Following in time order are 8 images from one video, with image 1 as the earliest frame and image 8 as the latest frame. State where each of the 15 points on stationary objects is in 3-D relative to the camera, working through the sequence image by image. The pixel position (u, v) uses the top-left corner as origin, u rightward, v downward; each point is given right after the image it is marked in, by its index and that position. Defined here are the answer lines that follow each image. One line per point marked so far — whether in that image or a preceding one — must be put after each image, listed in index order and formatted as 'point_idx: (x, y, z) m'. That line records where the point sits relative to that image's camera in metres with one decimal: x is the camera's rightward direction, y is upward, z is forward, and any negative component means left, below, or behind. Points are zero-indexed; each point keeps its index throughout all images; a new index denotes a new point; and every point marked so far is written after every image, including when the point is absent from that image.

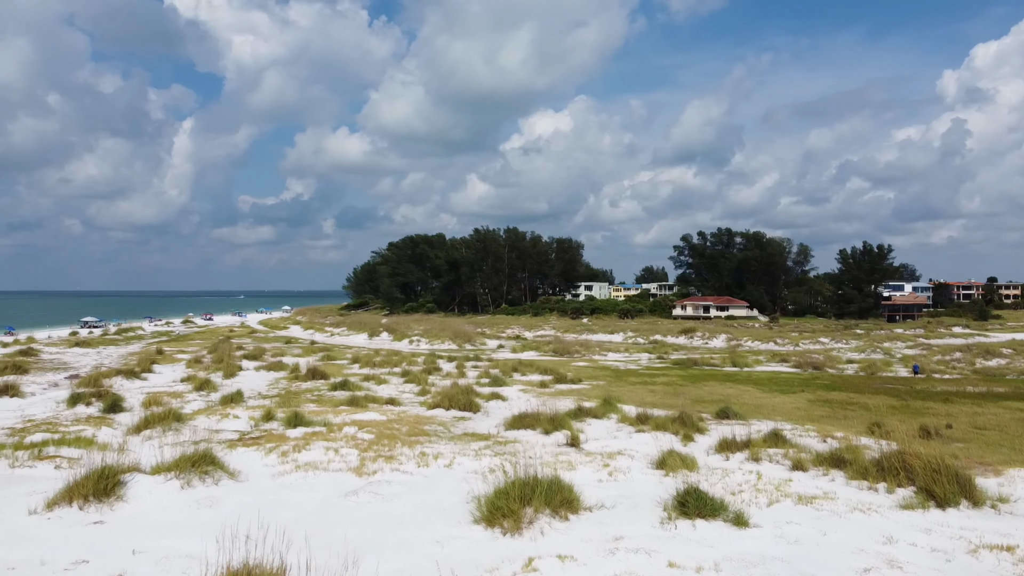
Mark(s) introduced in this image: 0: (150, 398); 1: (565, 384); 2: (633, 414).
0: (-6.0, -1.8, +13.4) m
1: (+1.1, -1.9, +16.1) m
2: (+1.8, -1.8, +11.7) m
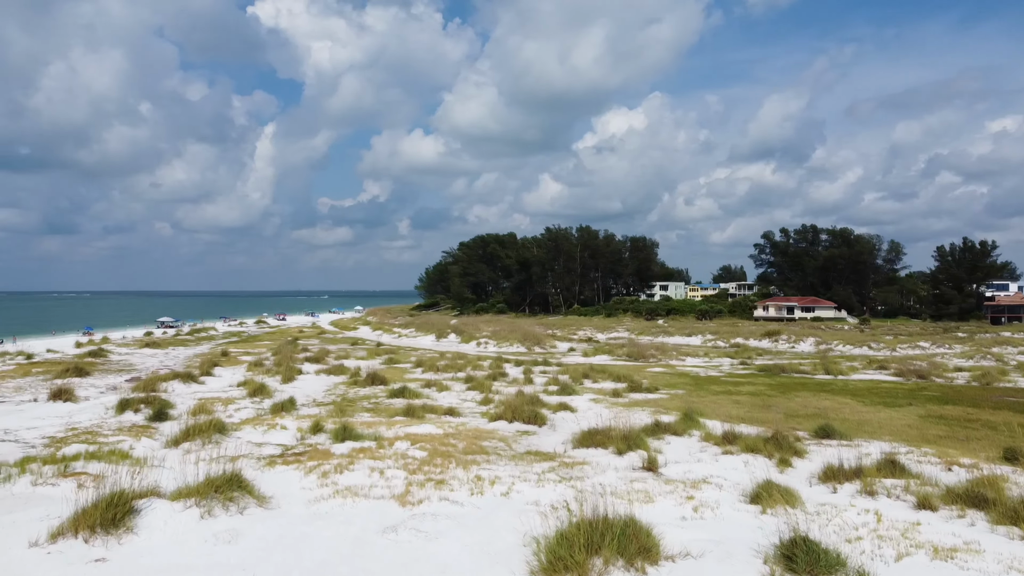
0: (-4.9, -1.9, +12.7) m
1: (+2.4, -1.9, +14.8) m
2: (+2.7, -1.8, +10.4) m
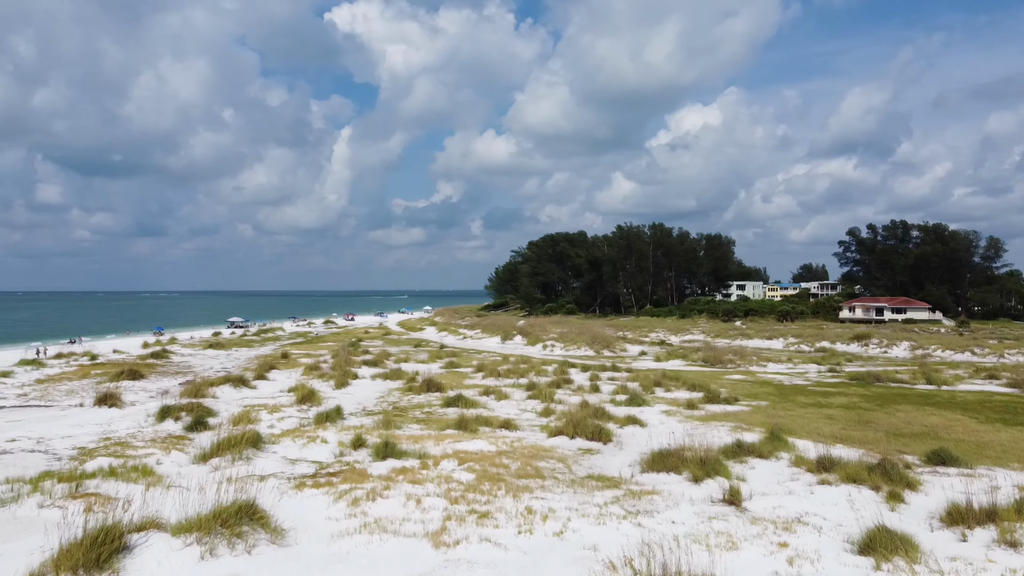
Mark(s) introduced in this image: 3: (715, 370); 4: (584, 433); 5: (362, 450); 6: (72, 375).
0: (-4.0, -1.9, +12.0) m
1: (+3.4, -1.9, +13.4) m
2: (+3.3, -1.9, +9.0) m
3: (+4.8, -1.9, +19.1) m
4: (+0.9, -1.9, +10.6) m
5: (-1.8, -1.9, +9.6) m
6: (-9.8, -1.9, +18.0) m
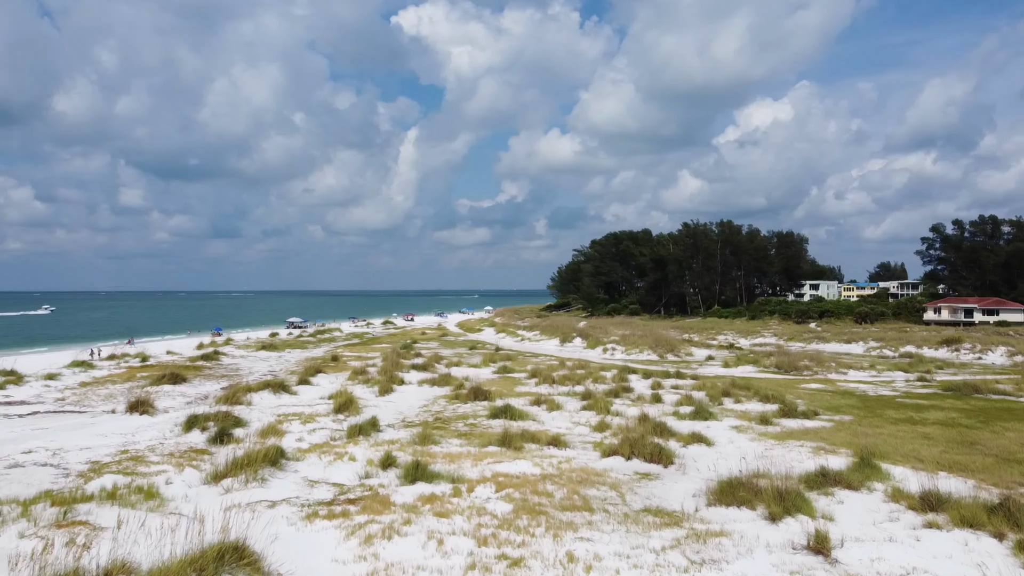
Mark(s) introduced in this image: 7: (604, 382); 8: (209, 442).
0: (-3.3, -1.9, +11.2) m
1: (+4.2, -1.9, +12.0) m
2: (+3.8, -1.9, +7.6) m
3: (+6.0, -1.9, +17.5) m
4: (+1.5, -1.9, +9.4) m
5: (-1.3, -1.9, +8.6) m
6: (-8.6, -2.0, +17.6) m
7: (+1.8, -1.9, +16.3) m
8: (-3.9, -2.0, +10.3) m
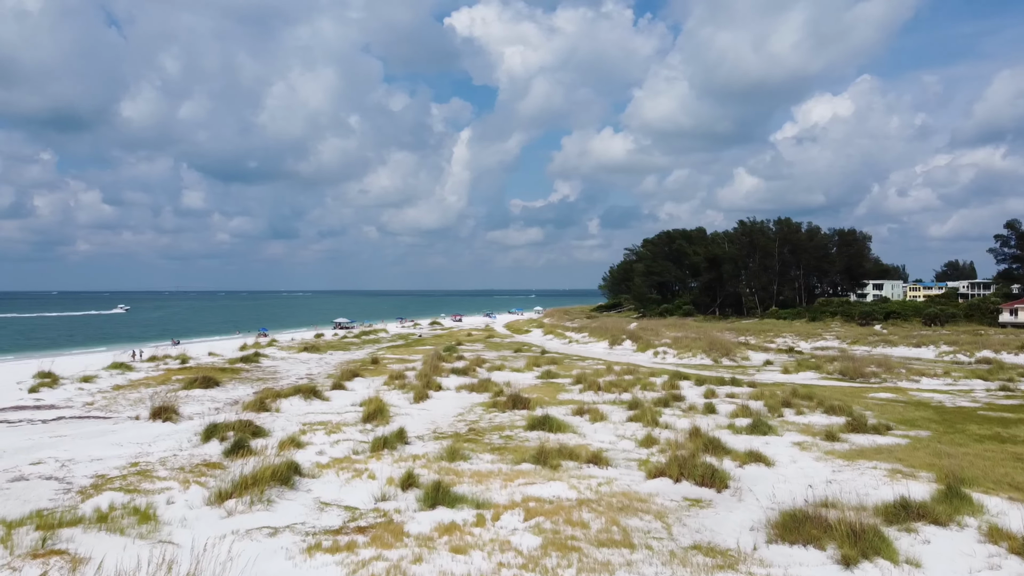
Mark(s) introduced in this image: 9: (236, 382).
0: (-2.8, -1.9, +10.5) m
1: (+4.7, -2.0, +10.8) m
2: (+4.0, -1.9, +6.4) m
3: (+6.9, -2.0, +16.2) m
4: (+1.8, -1.9, +8.4) m
5: (-1.0, -2.0, +7.8) m
6: (-7.7, -2.0, +17.2) m
7: (+2.7, -1.9, +15.3) m
8: (-3.4, -2.0, +9.7) m
9: (-5.8, -2.0, +17.1) m
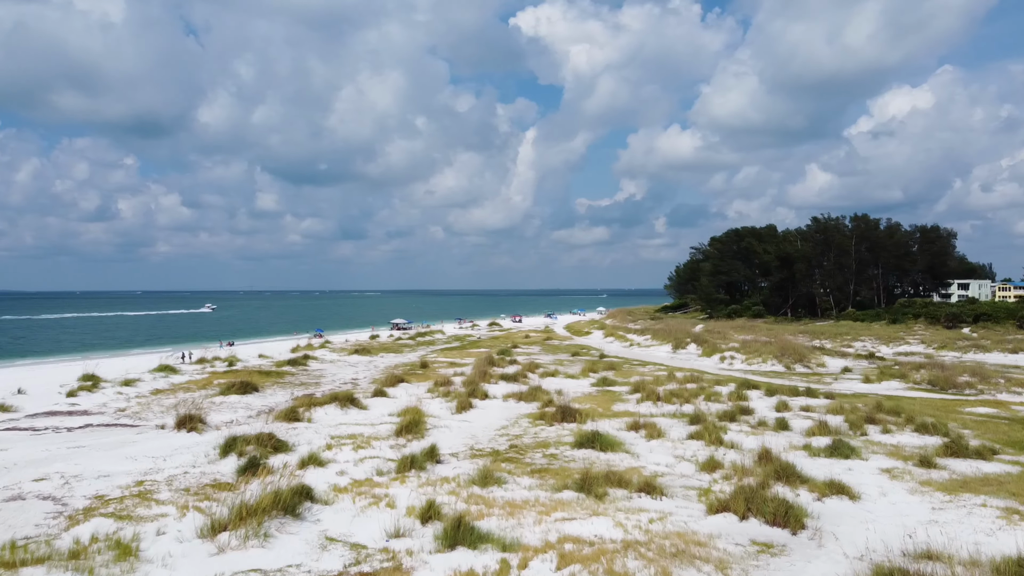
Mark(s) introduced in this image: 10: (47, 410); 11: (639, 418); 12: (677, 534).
0: (-2.3, -1.9, +9.6) m
1: (+5.2, -2.0, +9.3) m
2: (+4.2, -1.9, +5.0) m
3: (+7.8, -2.0, +14.5) m
4: (+2.2, -2.0, +7.1) m
5: (-0.7, -2.0, +6.7) m
6: (-6.6, -2.0, +16.7) m
7: (+3.5, -1.9, +13.9) m
8: (-3.0, -2.0, +8.8) m
9: (-4.8, -2.0, +16.4) m
10: (-7.9, -2.1, +13.7) m
11: (+2.0, -2.0, +12.4) m
12: (+1.4, -2.0, +6.6) m
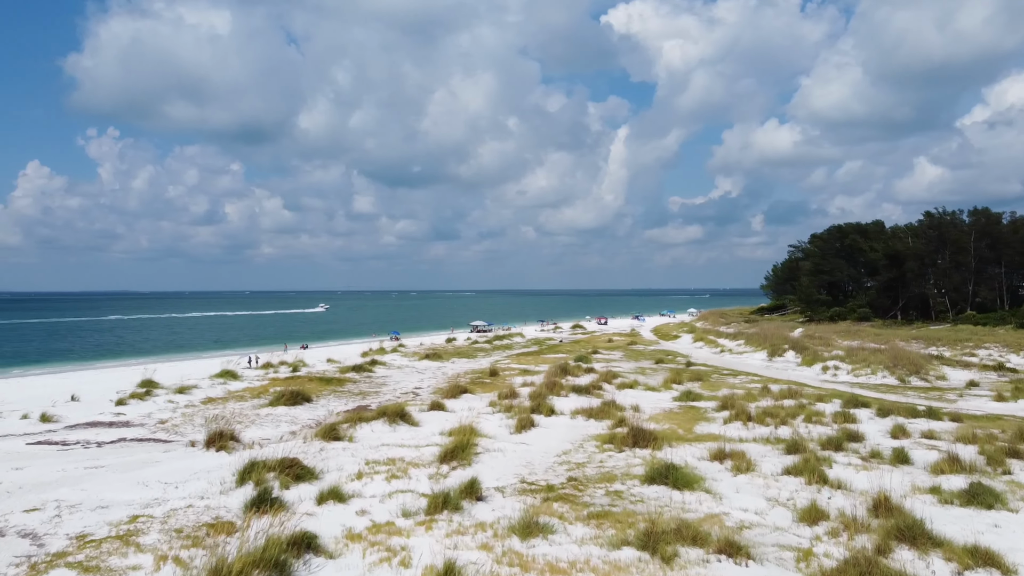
0: (-1.8, -2.0, +8.3) m
1: (+5.7, -2.0, +7.2) m
2: (+4.2, -2.0, +3.0) m
3: (+8.9, -2.0, +12.1) m
4: (+2.4, -2.0, +5.3) m
5: (-0.5, -2.0, +5.3) m
6: (-5.2, -2.1, +15.9) m
7: (+4.6, -2.0, +12.0) m
8: (-2.5, -2.1, +7.6) m
9: (-3.4, -2.1, +15.4) m
10: (-6.8, -2.1, +13.0) m
11: (+2.8, -2.0, +10.7) m
12: (+1.6, -2.1, +5.0) m
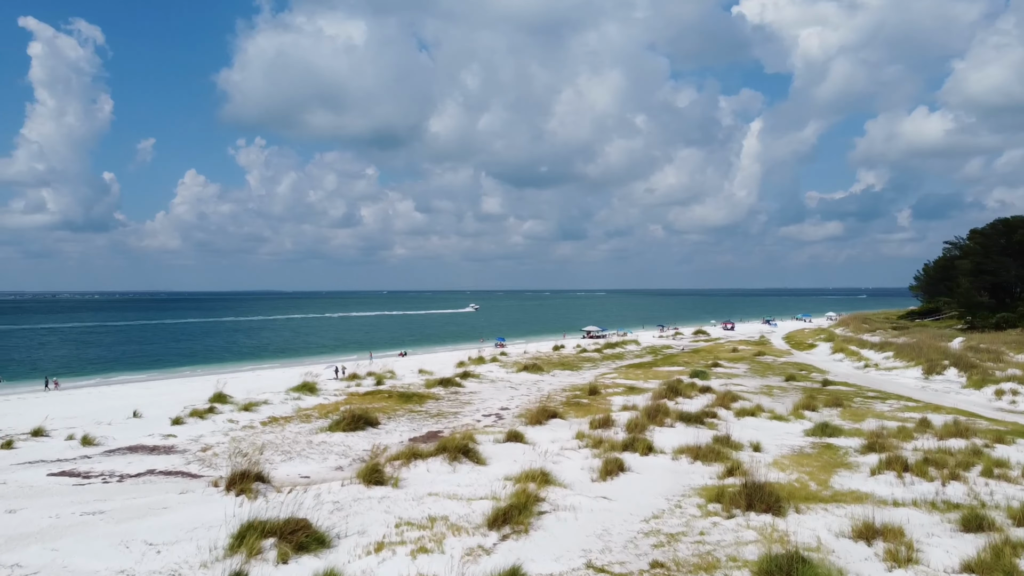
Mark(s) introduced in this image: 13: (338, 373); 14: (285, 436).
0: (-1.3, -2.2, +6.4) m
1: (+5.9, -2.2, +4.1) m
2: (+3.7, -2.1, +0.3) m
3: (+9.8, -2.2, +8.5) m
4: (+2.4, -2.2, +2.8) m
5: (-0.5, -2.2, +3.2) m
6: (-3.5, -2.2, +14.4) m
7: (+5.5, -2.1, +9.0) m
8: (-2.1, -2.2, +5.8) m
9: (-1.8, -2.2, +13.6) m
10: (-5.5, -2.3, +11.9) m
11: (+3.6, -2.2, +8.0) m
12: (+1.5, -2.2, +2.6) m
13: (-4.1, -2.0, +19.2) m
14: (-3.4, -2.2, +12.2) m
